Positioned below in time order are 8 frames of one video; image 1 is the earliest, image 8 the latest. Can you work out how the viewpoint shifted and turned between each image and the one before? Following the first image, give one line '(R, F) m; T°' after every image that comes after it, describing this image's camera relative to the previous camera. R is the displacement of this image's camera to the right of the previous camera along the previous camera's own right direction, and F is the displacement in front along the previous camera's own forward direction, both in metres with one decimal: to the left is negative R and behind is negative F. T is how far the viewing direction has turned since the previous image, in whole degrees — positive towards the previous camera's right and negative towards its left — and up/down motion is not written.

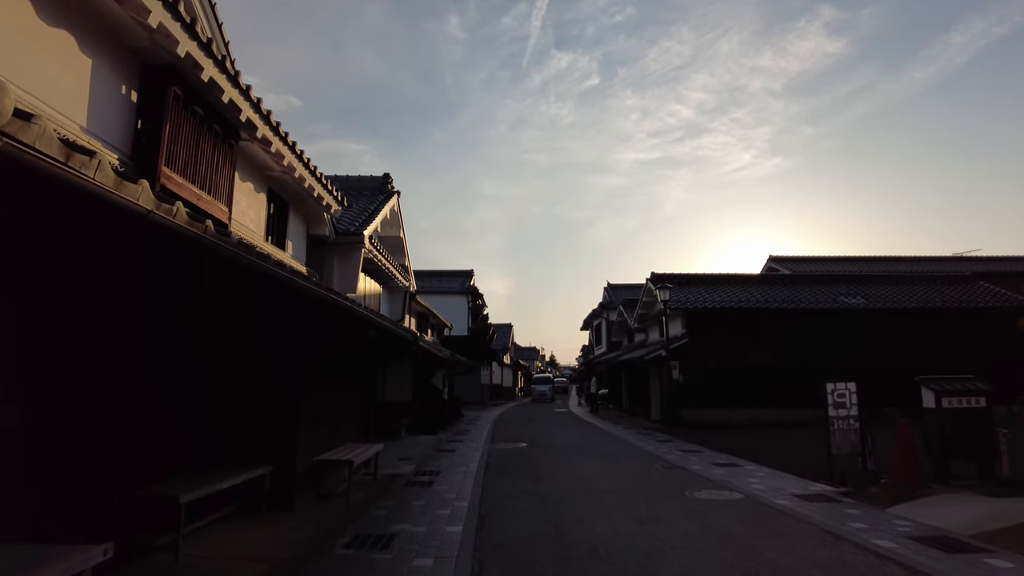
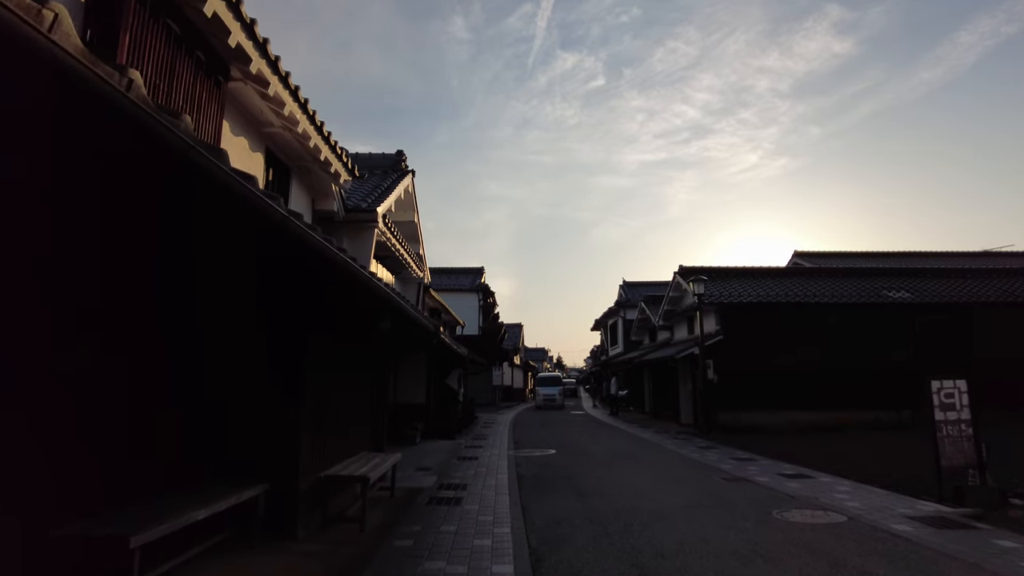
(-0.4, +1.3) m; 0°
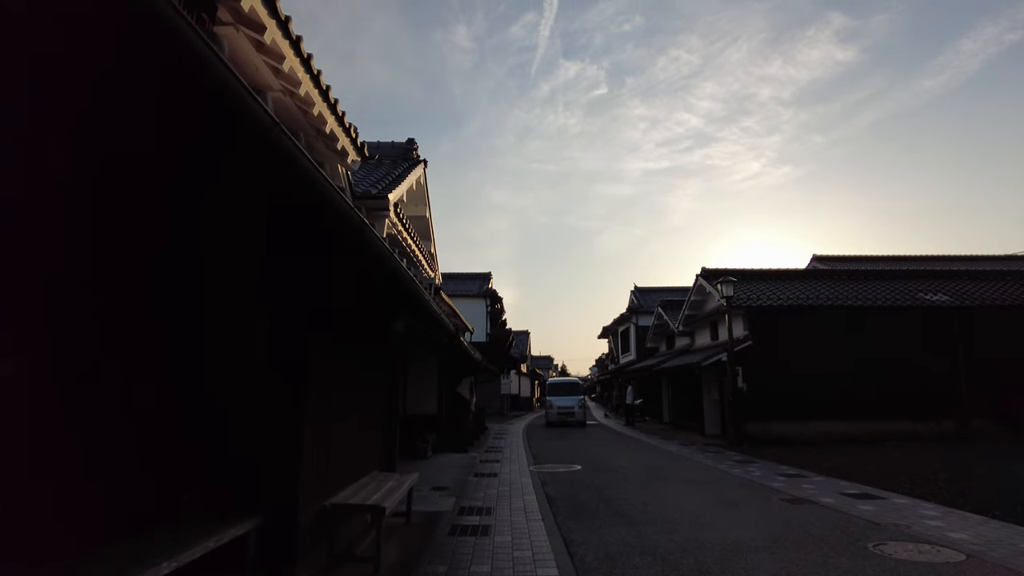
(-0.3, +1.0) m; 0°
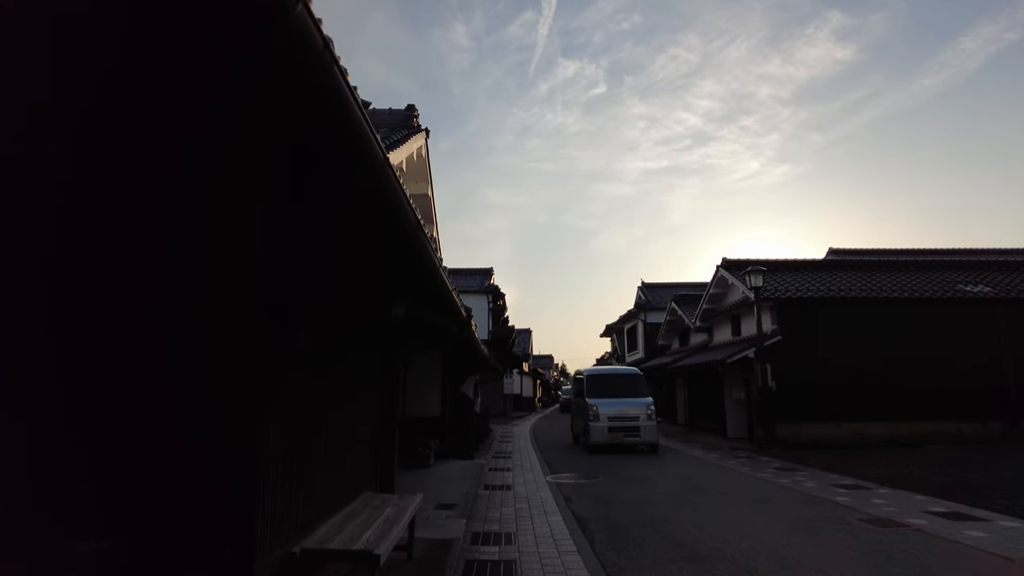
(-0.2, +1.3) m; 0°
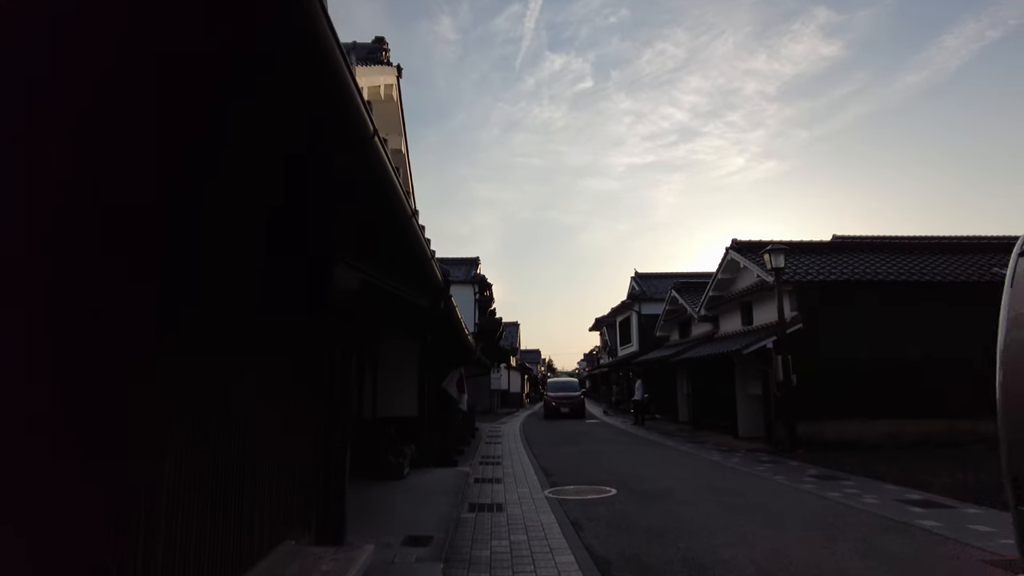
(-0.1, +1.8) m; +1°
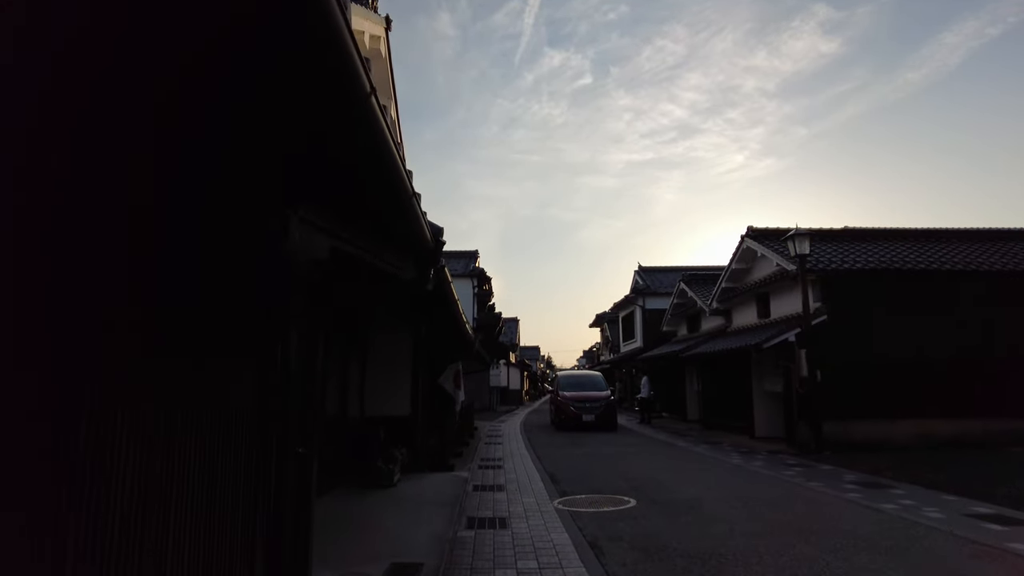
(-0.1, +1.0) m; 0°
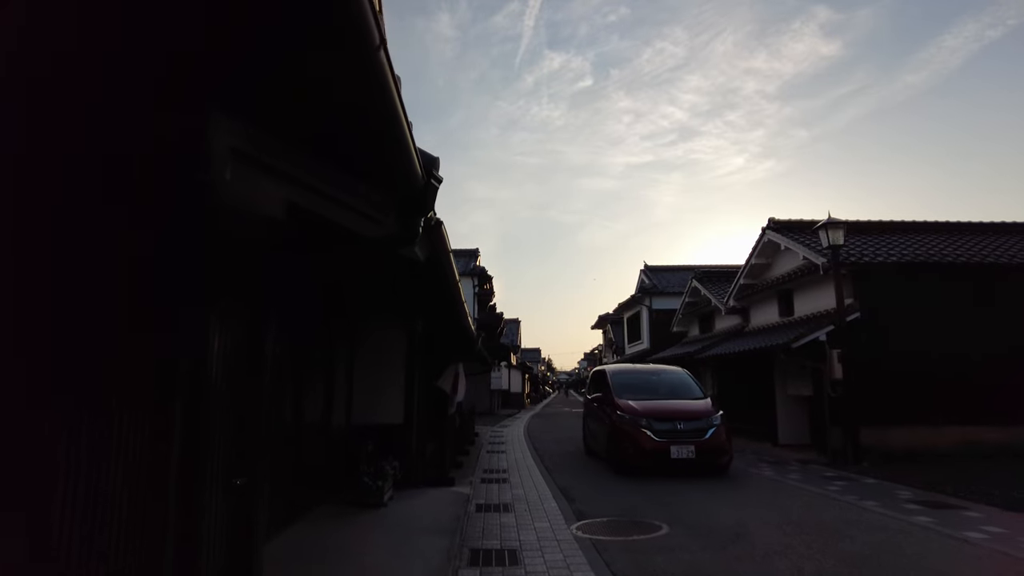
(-0.1, +1.1) m; 0°
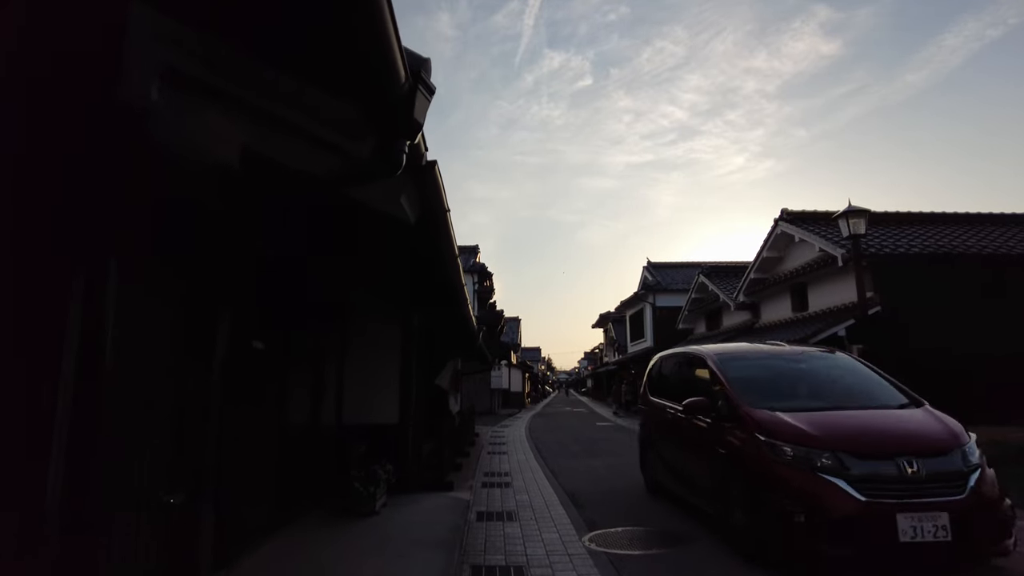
(0.0, +0.6) m; 0°
